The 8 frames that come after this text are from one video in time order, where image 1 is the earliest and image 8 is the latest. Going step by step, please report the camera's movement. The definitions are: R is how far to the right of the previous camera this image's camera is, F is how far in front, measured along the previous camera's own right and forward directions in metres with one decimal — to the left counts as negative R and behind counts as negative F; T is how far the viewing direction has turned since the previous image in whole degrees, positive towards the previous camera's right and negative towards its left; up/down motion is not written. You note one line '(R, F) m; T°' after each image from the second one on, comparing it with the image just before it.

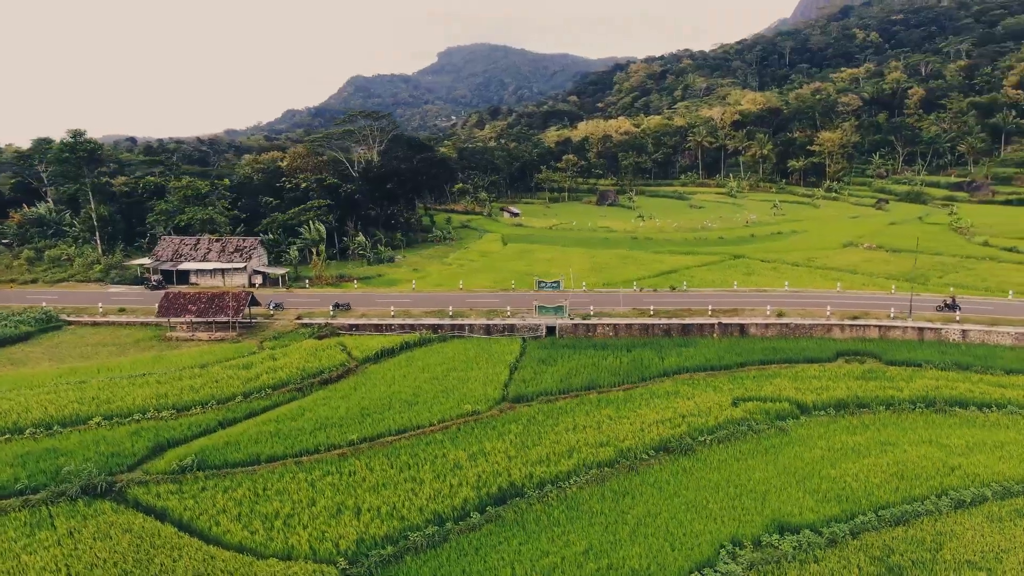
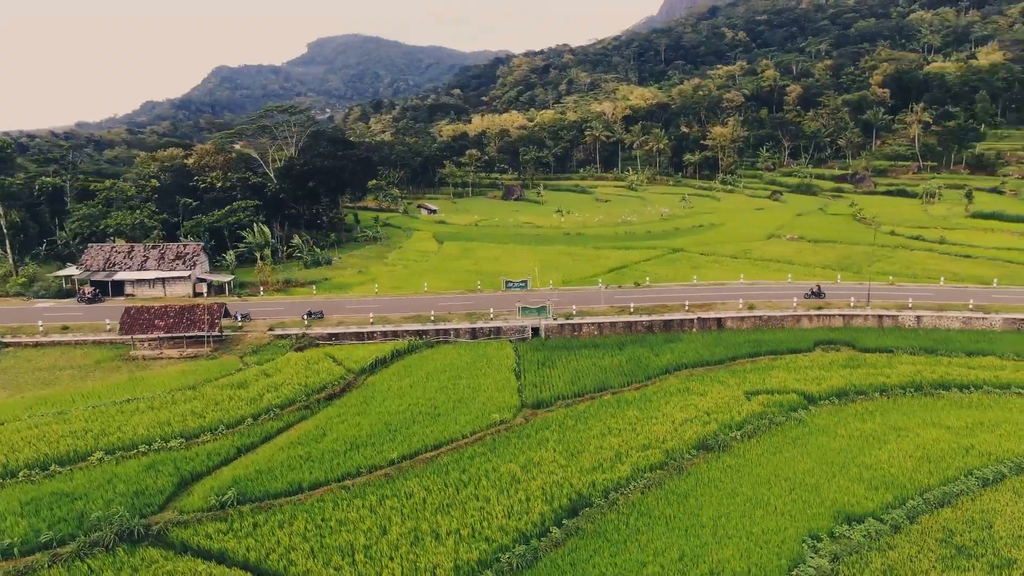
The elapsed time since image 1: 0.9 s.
(-5.6, +1.1) m; +9°
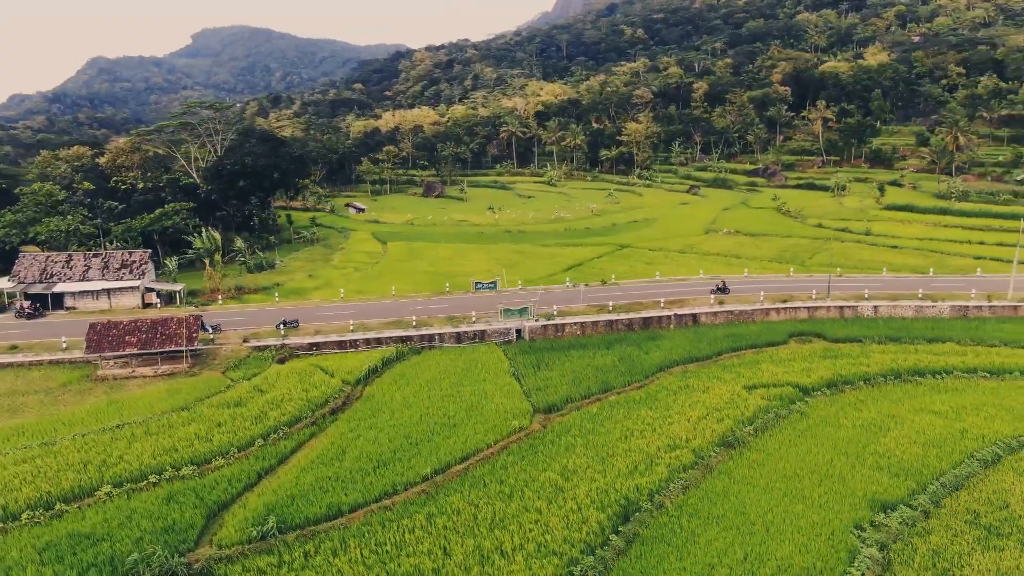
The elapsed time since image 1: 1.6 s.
(-4.3, +0.8) m; +7°
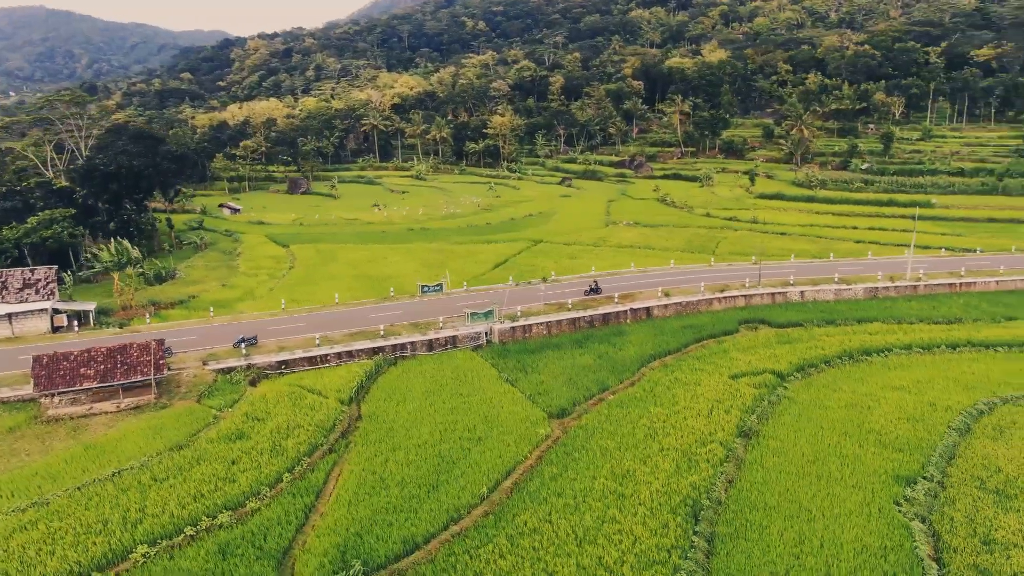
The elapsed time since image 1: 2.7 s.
(-6.5, +1.4) m; +12°
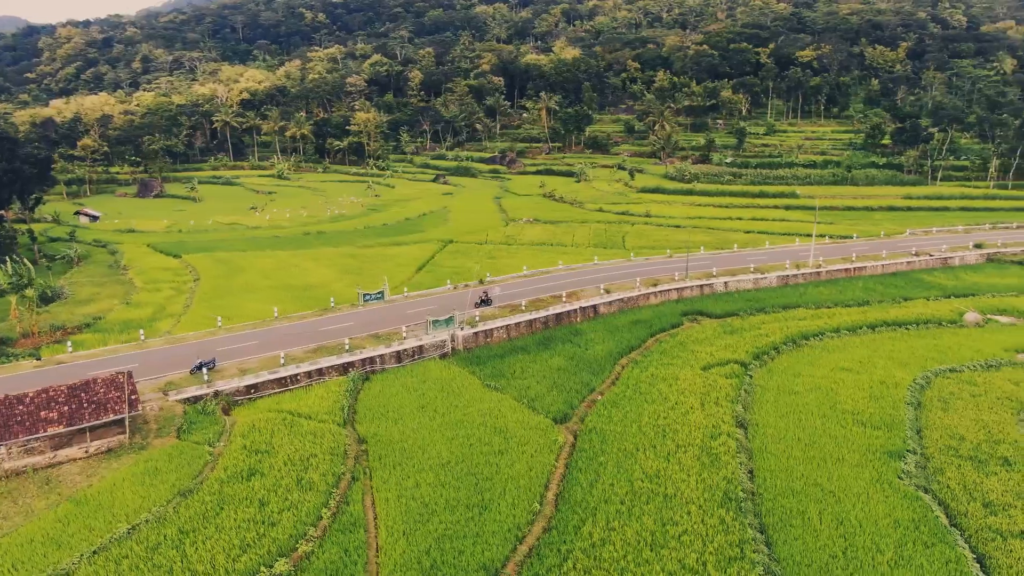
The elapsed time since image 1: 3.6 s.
(-6.0, +1.2) m; +12°
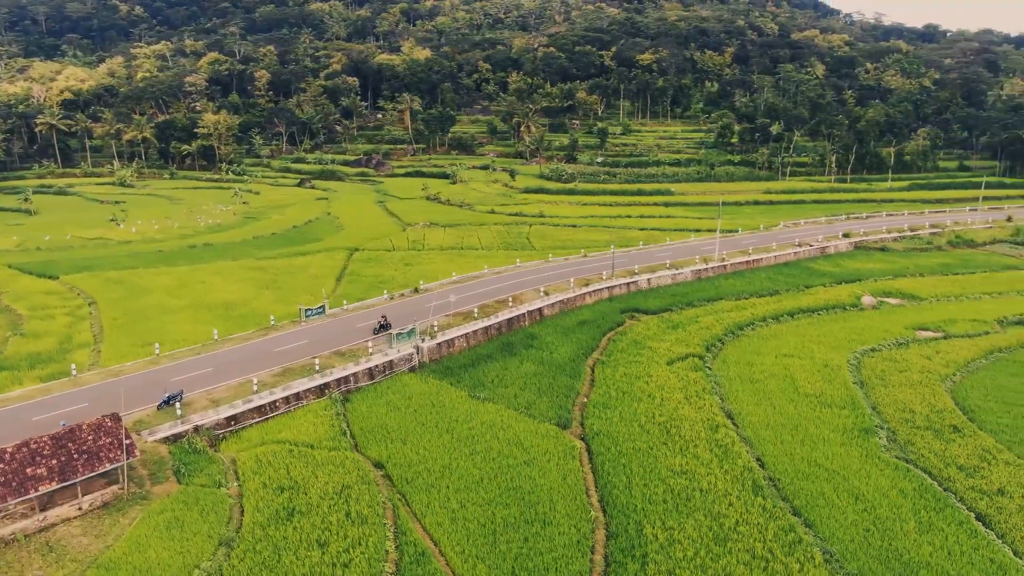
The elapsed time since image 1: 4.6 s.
(-6.2, +0.9) m; +12°
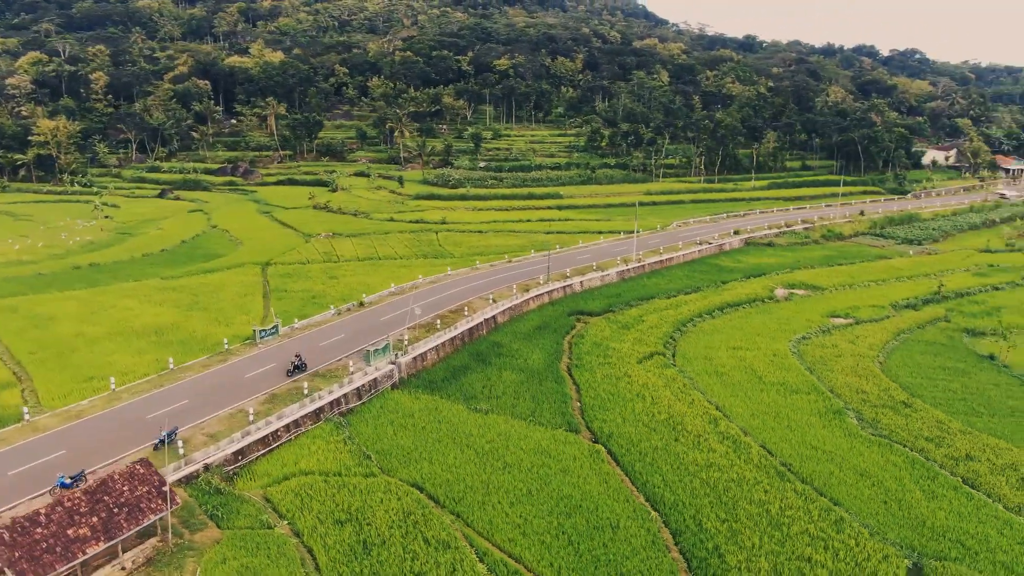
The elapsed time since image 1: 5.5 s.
(-6.4, +0.6) m; +12°
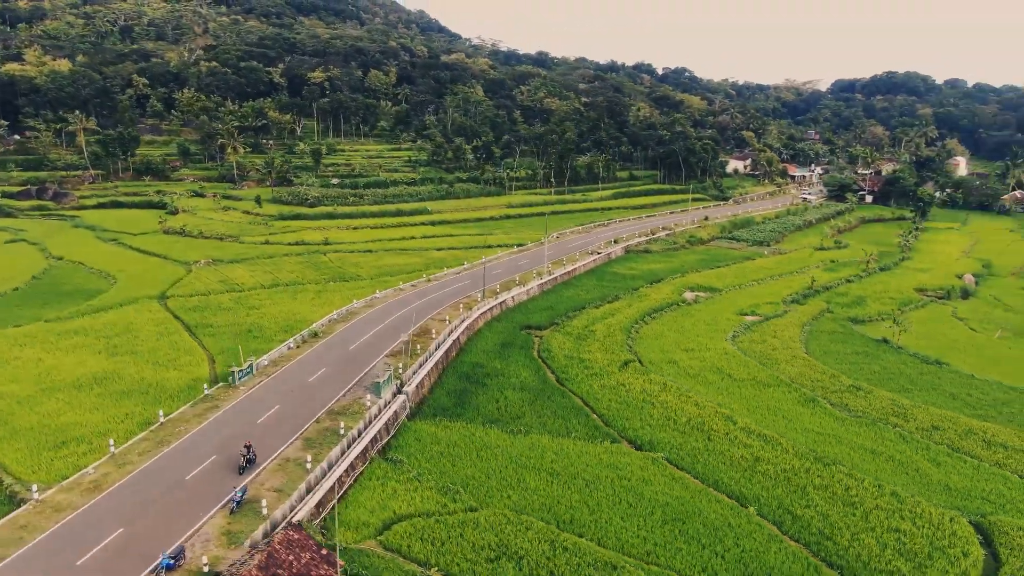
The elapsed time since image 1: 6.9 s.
(-9.9, +1.1) m; +16°
